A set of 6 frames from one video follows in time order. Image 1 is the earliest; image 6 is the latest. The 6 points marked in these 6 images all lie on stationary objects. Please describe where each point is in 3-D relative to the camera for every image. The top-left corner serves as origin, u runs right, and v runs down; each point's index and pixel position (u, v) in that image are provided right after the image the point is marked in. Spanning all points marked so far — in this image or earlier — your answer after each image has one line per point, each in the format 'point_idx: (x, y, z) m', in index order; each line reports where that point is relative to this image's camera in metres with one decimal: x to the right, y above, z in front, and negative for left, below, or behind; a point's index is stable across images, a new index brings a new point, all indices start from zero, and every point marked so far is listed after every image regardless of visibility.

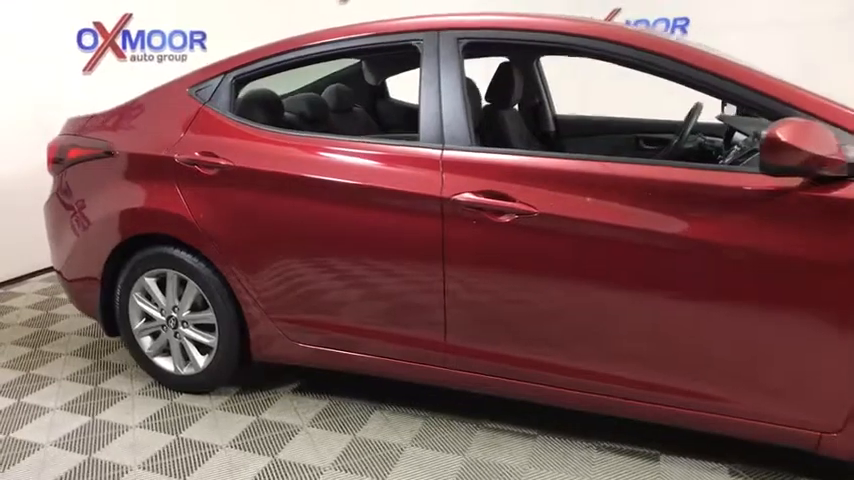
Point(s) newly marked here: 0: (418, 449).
0: (0.0, -0.7, +2.1) m
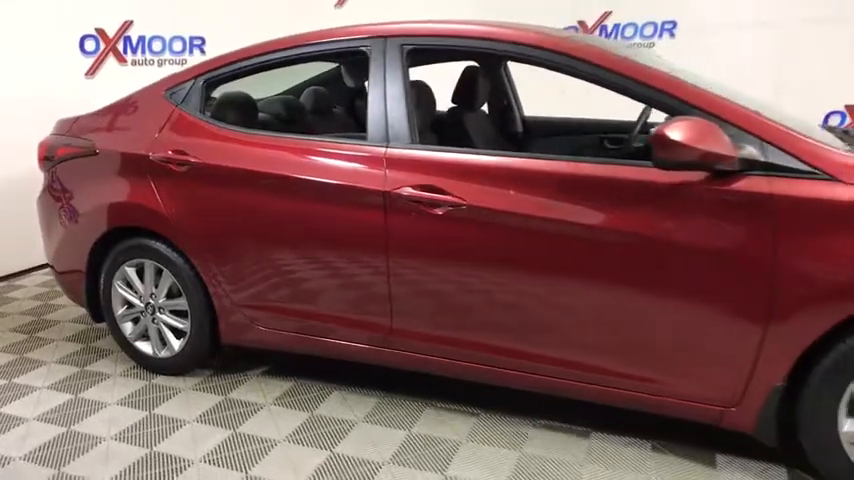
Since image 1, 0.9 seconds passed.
0: (-0.2, -0.7, +2.3) m
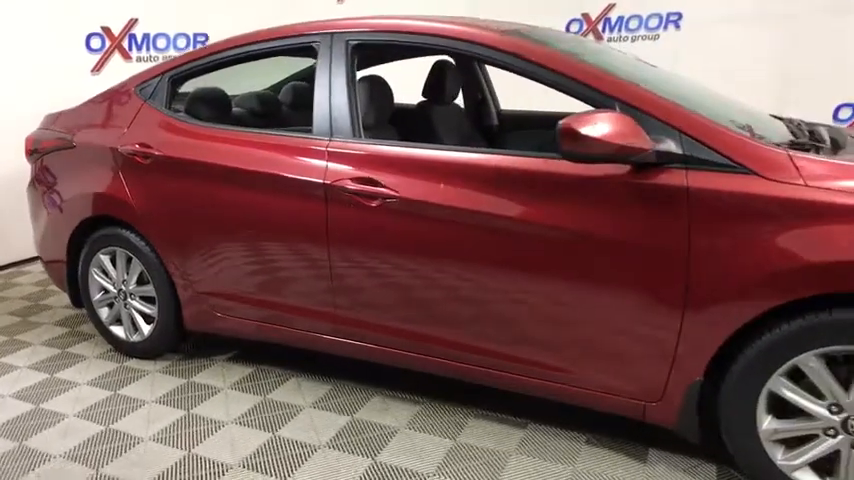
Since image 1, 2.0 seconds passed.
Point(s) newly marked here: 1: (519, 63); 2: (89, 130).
0: (-0.4, -0.6, +2.3) m
1: (+0.3, +0.6, +2.0) m
2: (-1.5, +0.5, +2.8) m
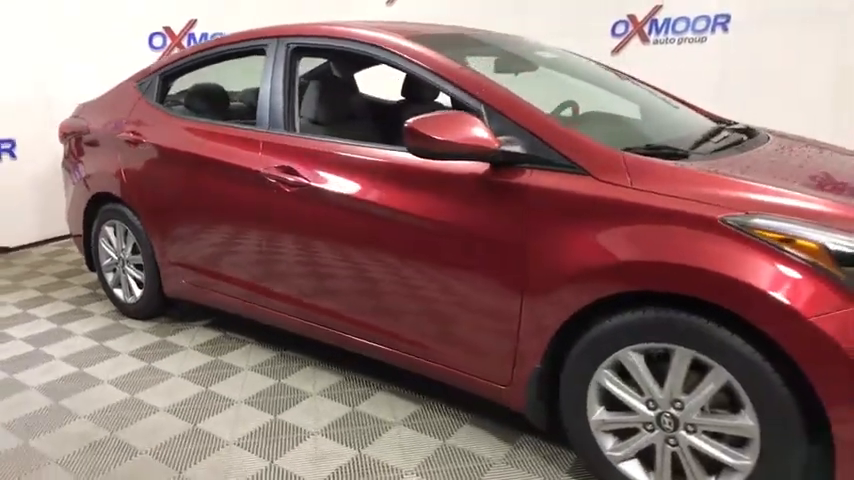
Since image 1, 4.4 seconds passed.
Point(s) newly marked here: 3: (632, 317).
0: (-0.7, -0.5, +2.6) m
1: (0.0, +0.6, +2.2) m
2: (-1.7, +0.6, +3.2) m
3: (+0.5, -0.2, +1.7) m
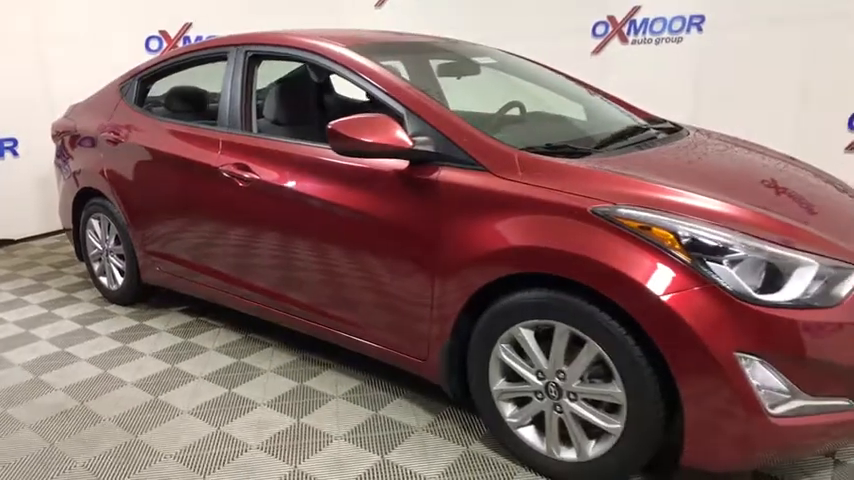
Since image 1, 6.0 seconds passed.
0: (-1.0, -0.5, +2.9) m
1: (-0.3, +0.6, +2.4) m
2: (-1.9, +0.7, +3.5) m
3: (+0.3, -0.2, +1.9) m
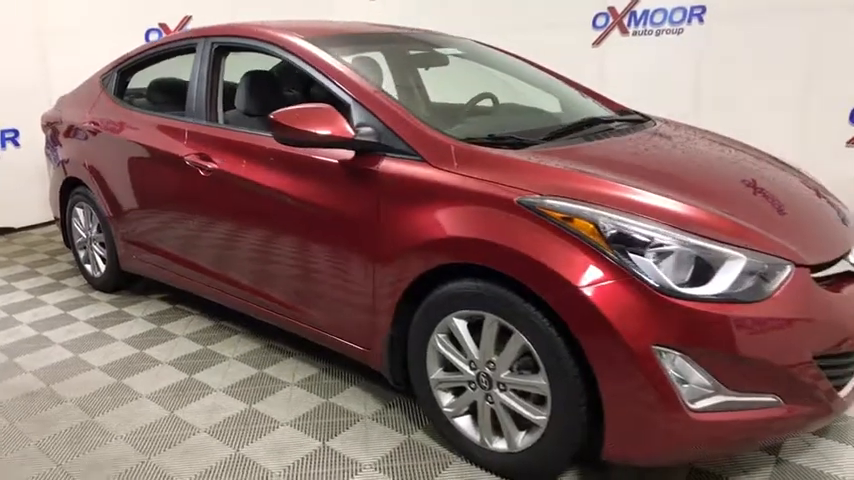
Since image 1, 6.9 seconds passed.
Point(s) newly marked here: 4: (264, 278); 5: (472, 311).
0: (-1.1, -0.5, +2.9) m
1: (-0.4, +0.7, +2.4) m
2: (-2.0, +0.7, +3.6) m
3: (+0.1, -0.1, +1.9) m
4: (-0.7, -0.2, +2.6) m
5: (+0.1, -0.2, +1.8) m
